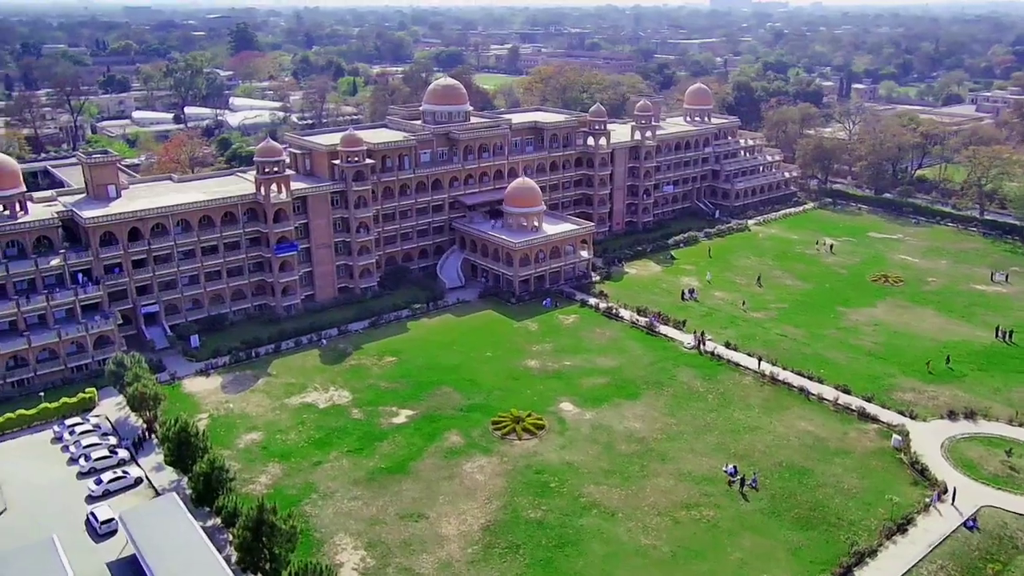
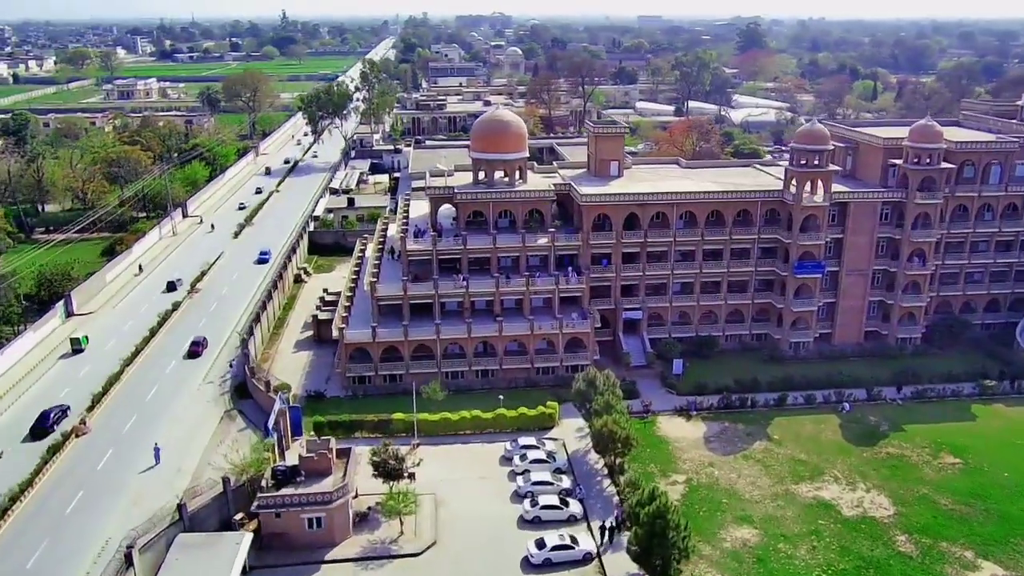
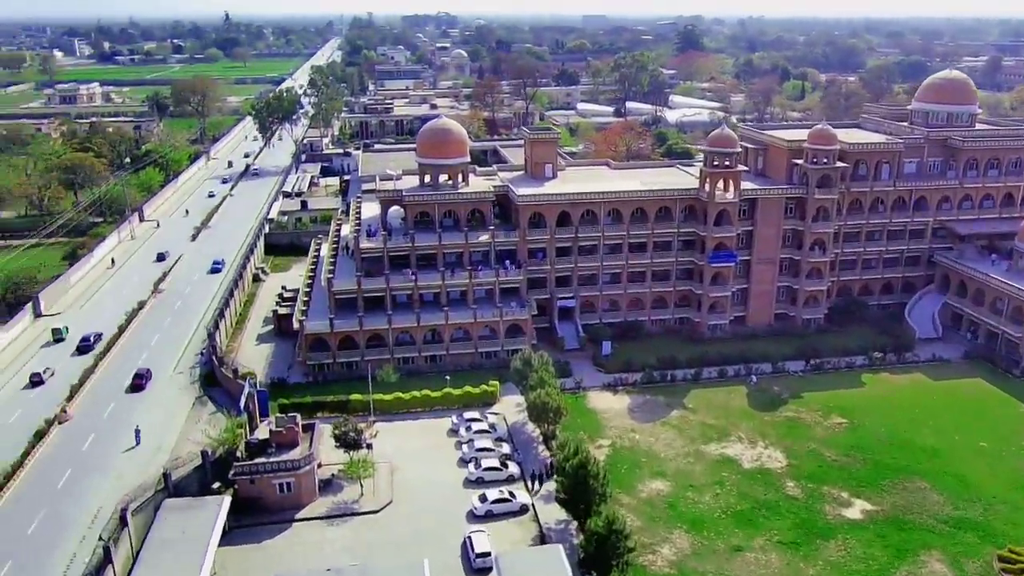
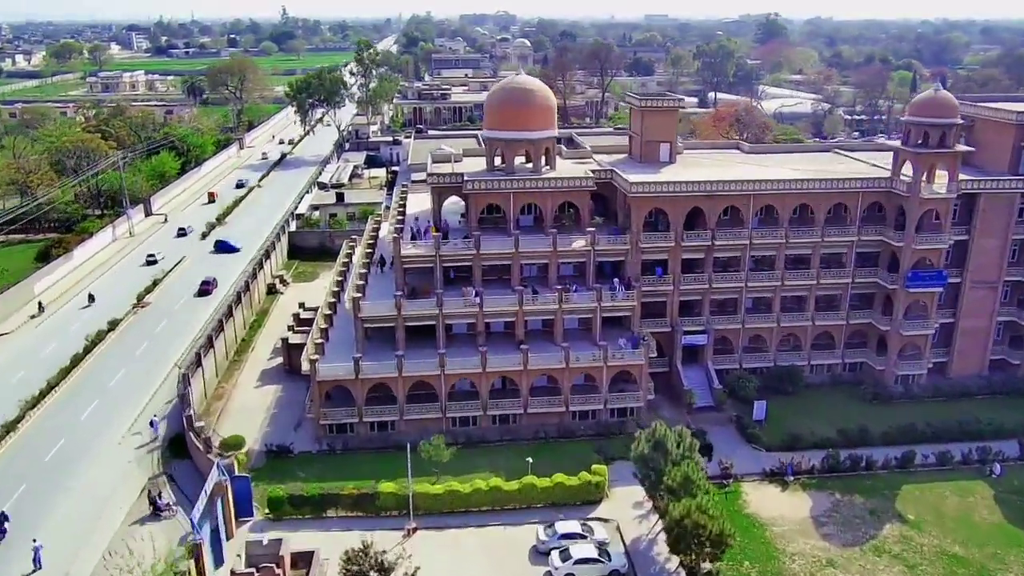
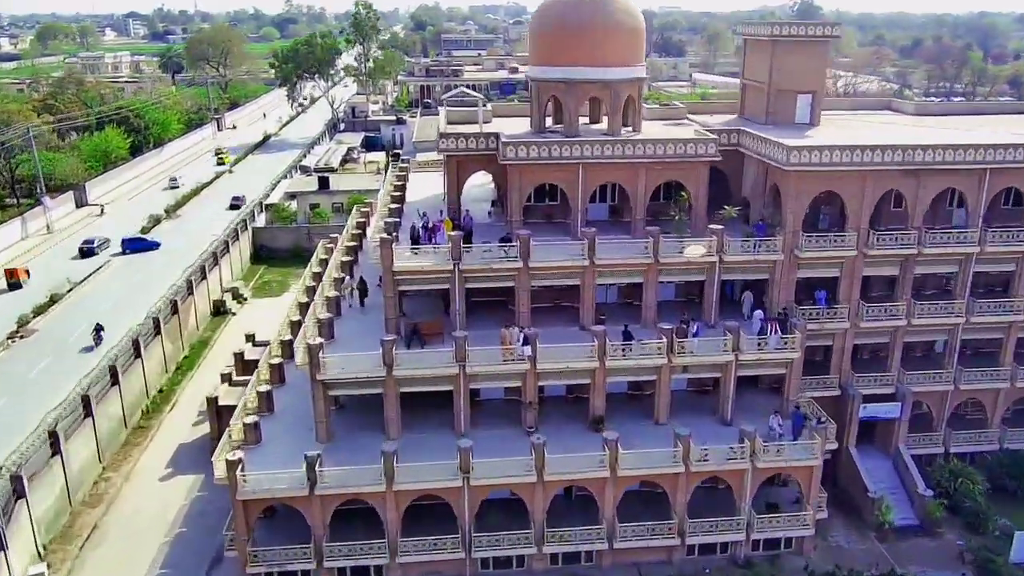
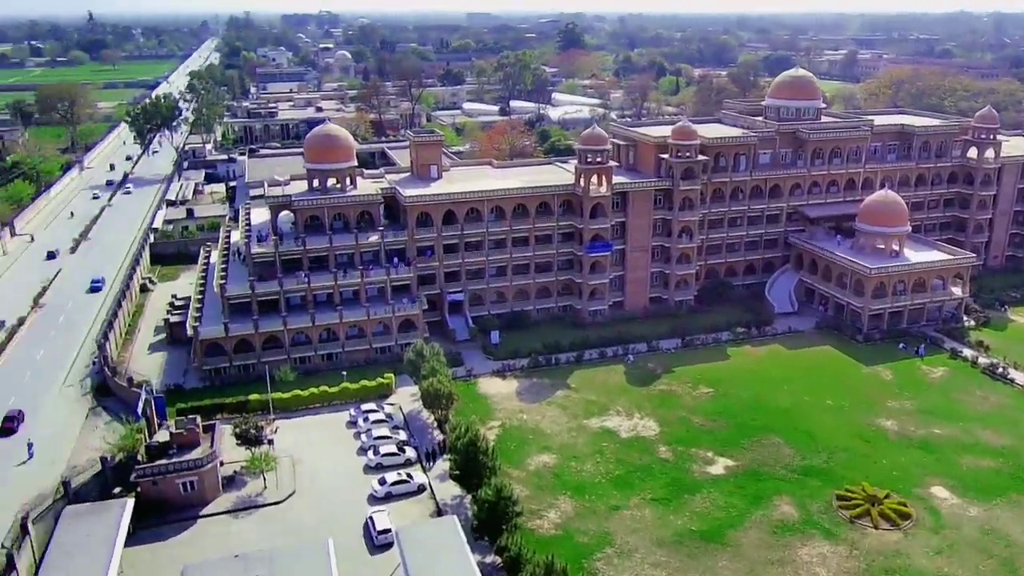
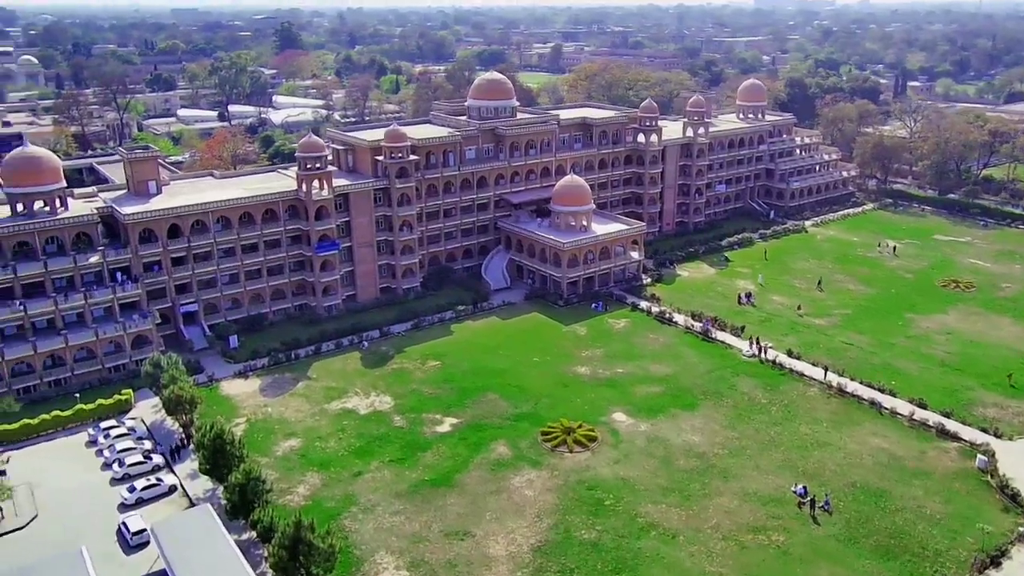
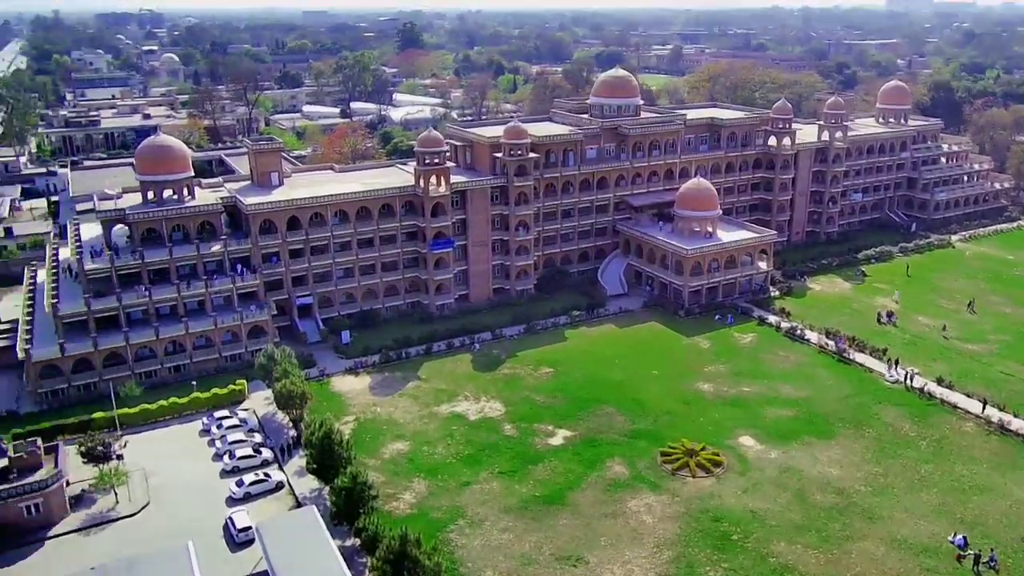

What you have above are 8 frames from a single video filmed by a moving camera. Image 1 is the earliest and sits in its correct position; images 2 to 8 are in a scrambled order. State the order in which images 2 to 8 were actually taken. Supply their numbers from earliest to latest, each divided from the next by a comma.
7, 8, 6, 3, 2, 4, 5
